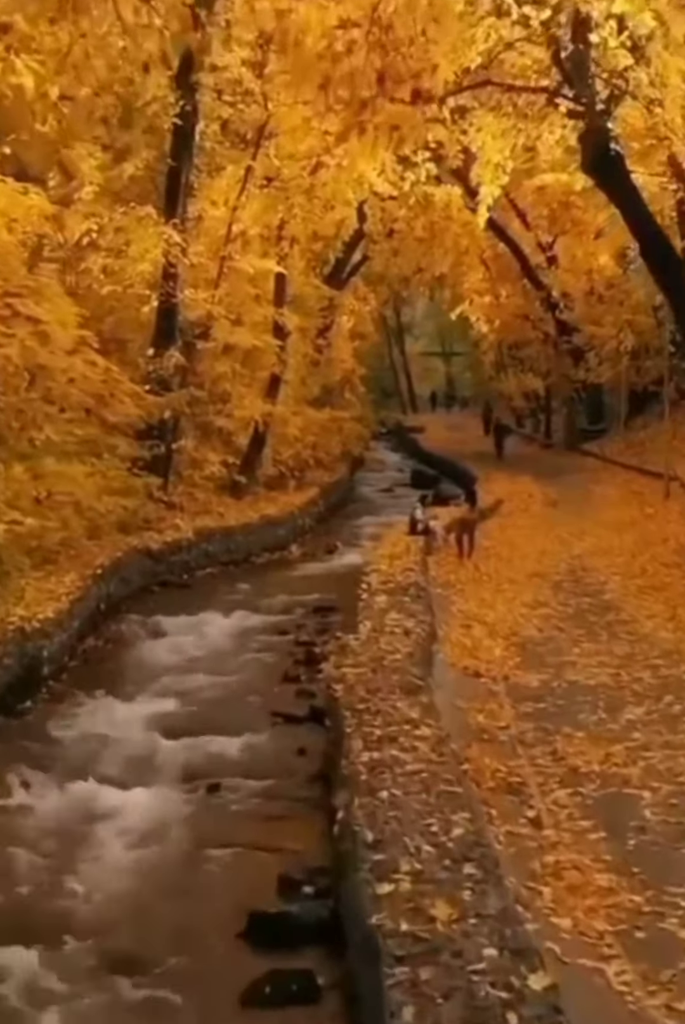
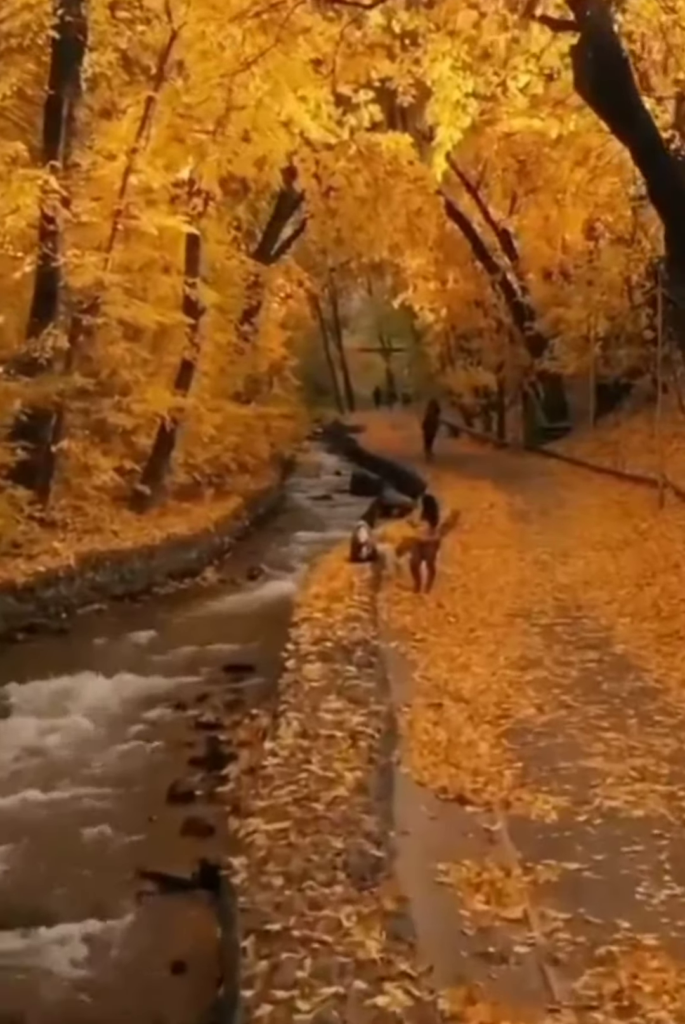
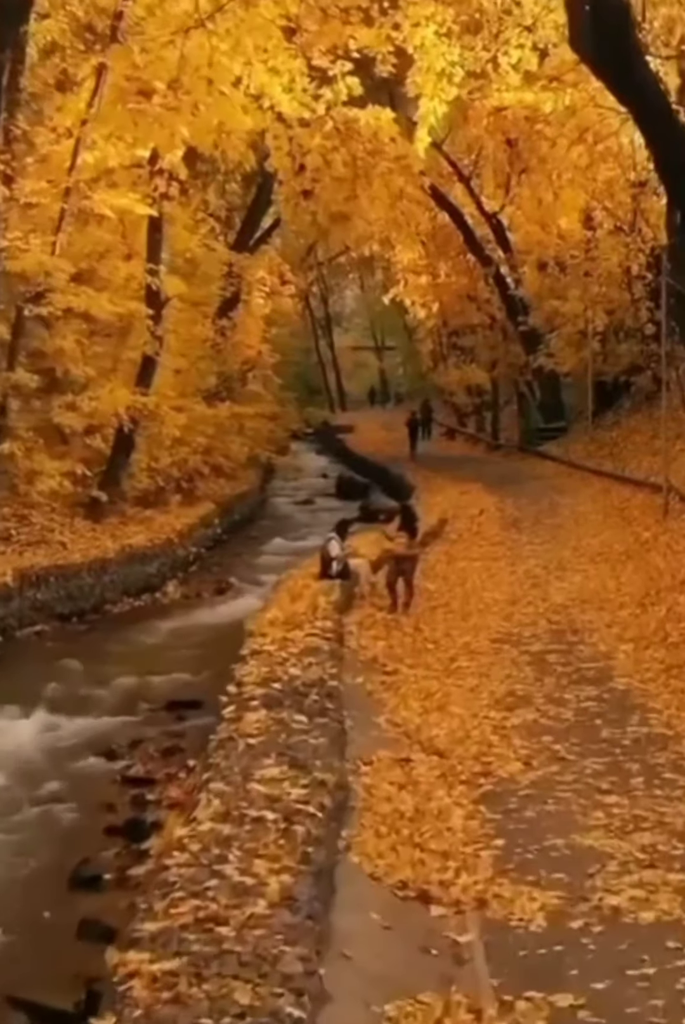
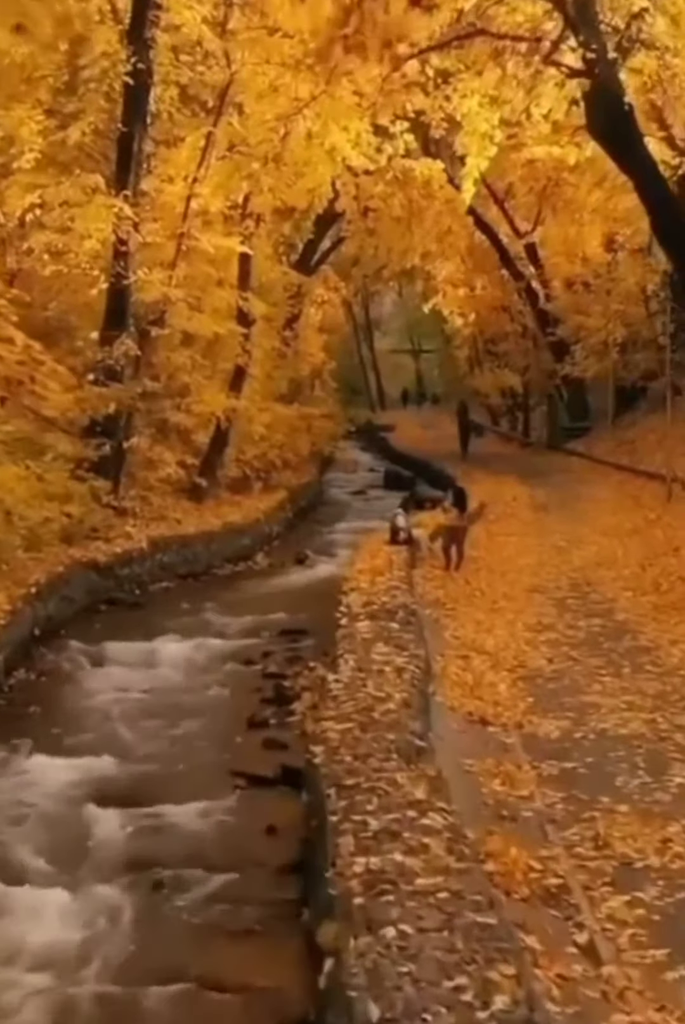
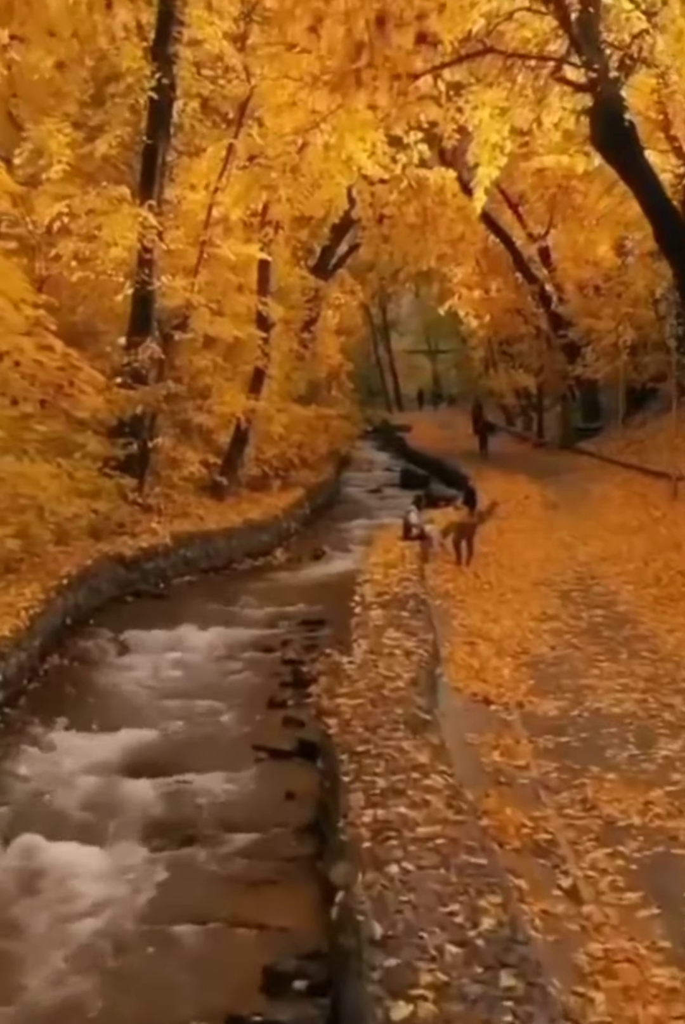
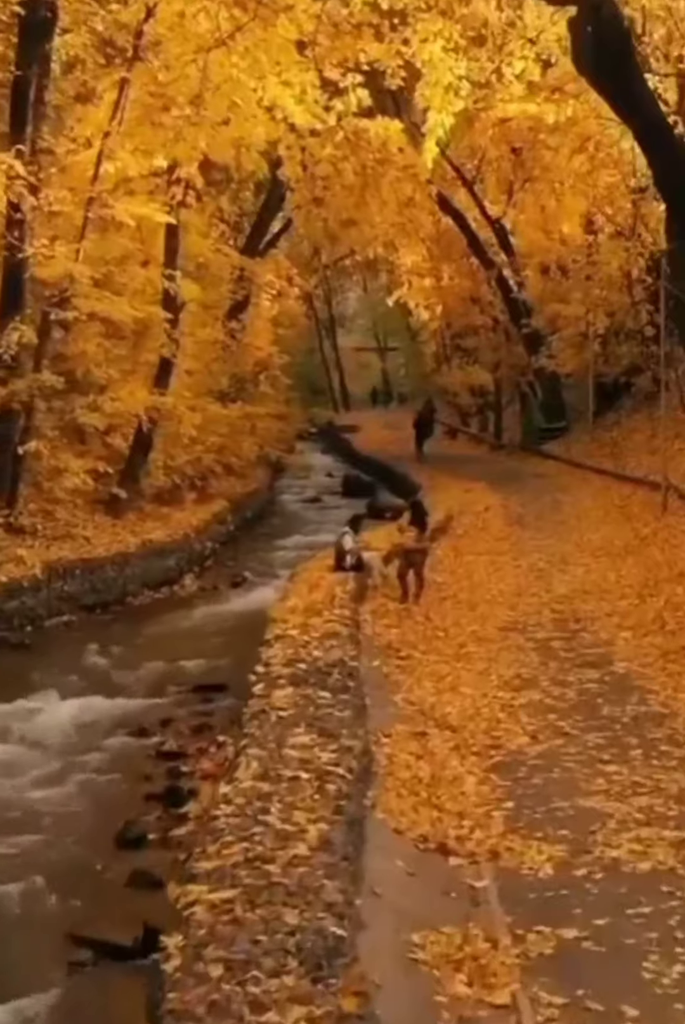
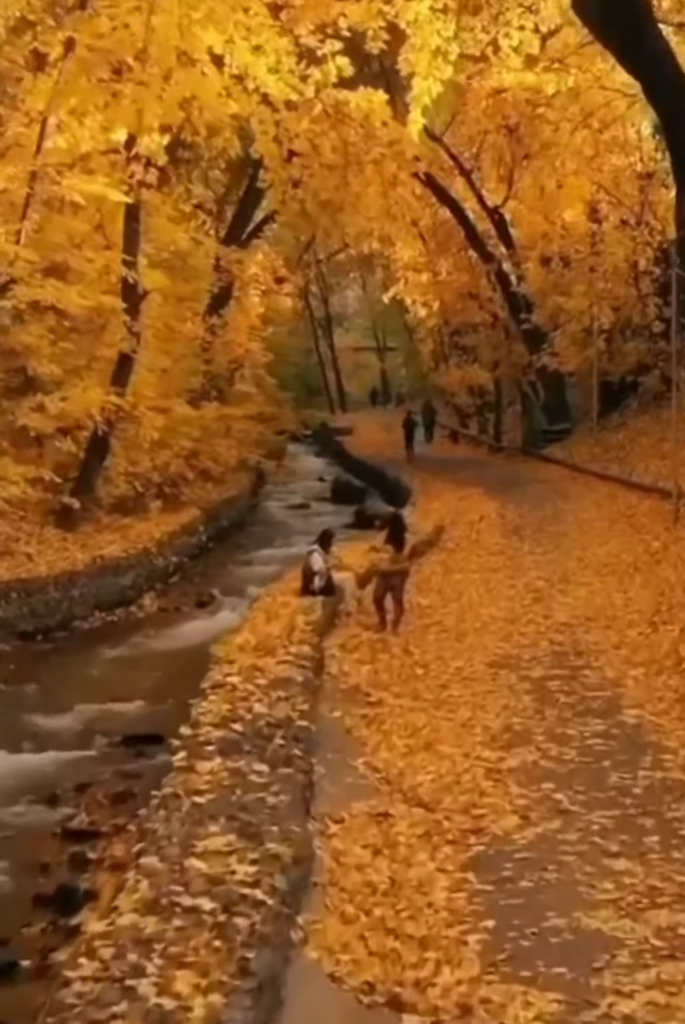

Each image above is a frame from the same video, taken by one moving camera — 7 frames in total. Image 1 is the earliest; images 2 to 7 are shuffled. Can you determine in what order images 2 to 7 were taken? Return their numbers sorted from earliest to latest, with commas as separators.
5, 4, 2, 6, 3, 7
